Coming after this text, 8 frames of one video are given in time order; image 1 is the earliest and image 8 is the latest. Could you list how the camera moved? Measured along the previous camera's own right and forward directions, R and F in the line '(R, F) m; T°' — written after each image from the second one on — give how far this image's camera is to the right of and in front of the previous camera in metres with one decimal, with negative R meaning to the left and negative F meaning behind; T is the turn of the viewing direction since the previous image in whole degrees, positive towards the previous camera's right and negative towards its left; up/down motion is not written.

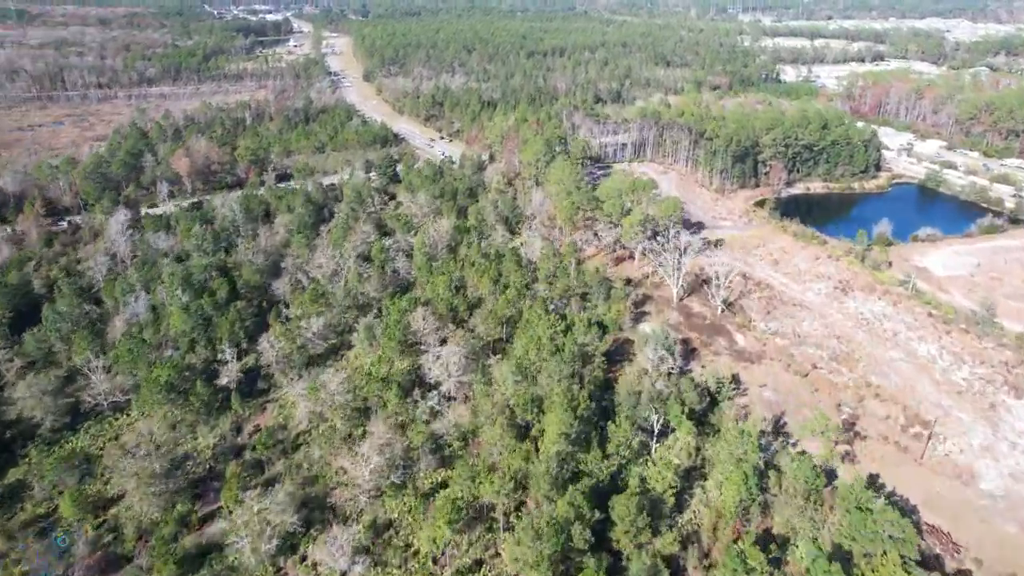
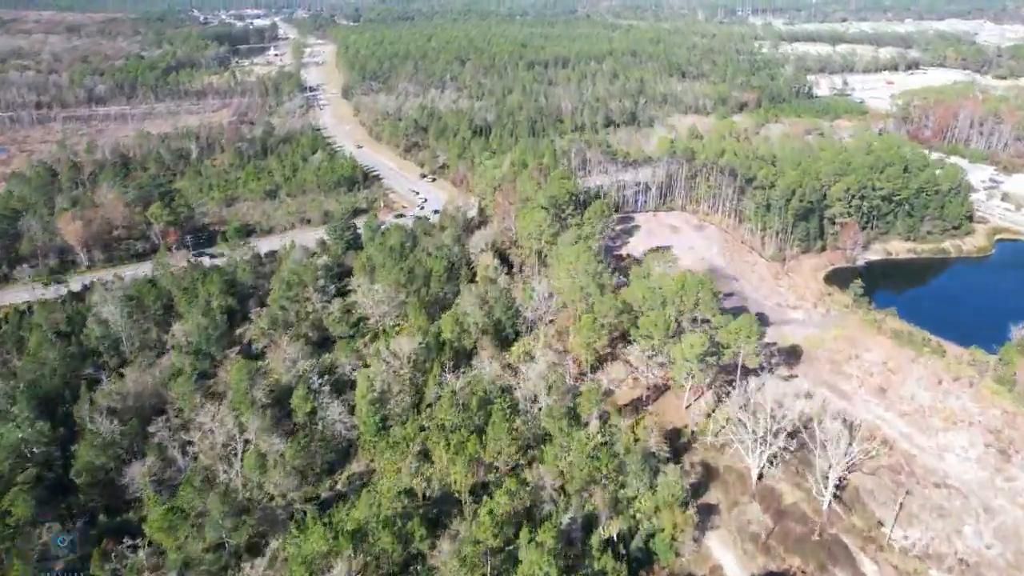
(+0.5, +18.3) m; 0°
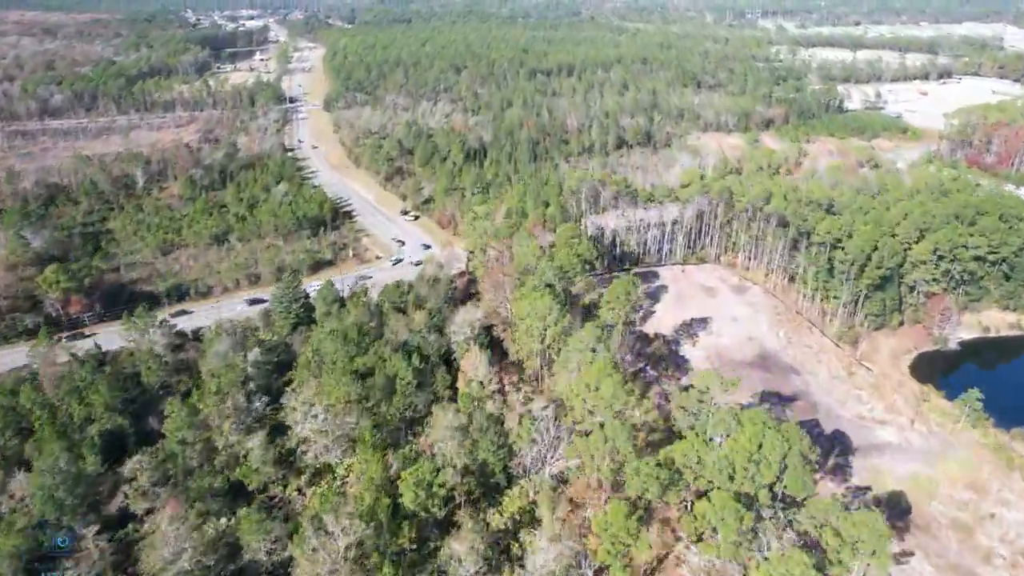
(+0.4, +13.3) m; 0°
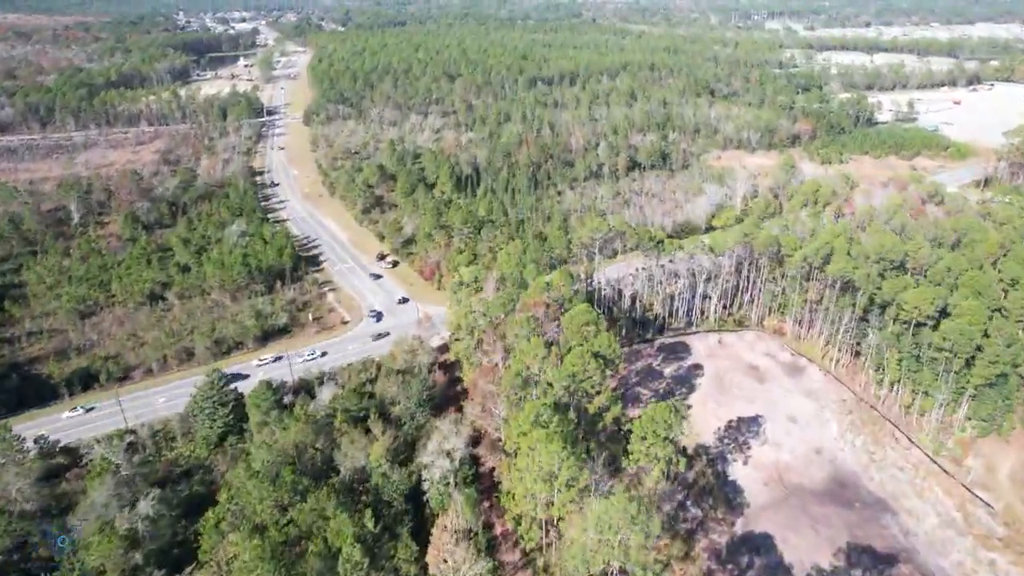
(+0.3, +11.5) m; 0°
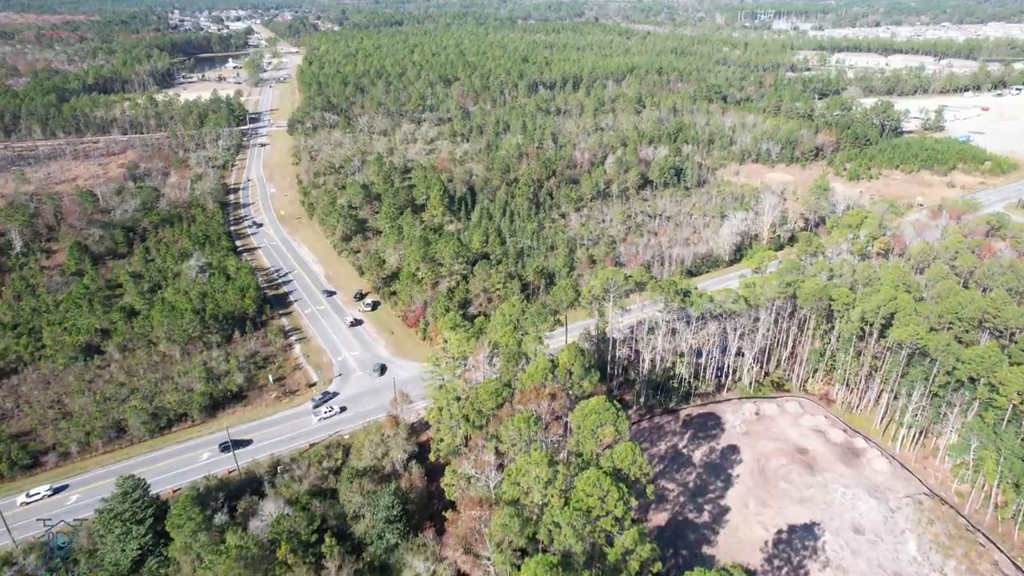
(+0.2, +8.0) m; 0°
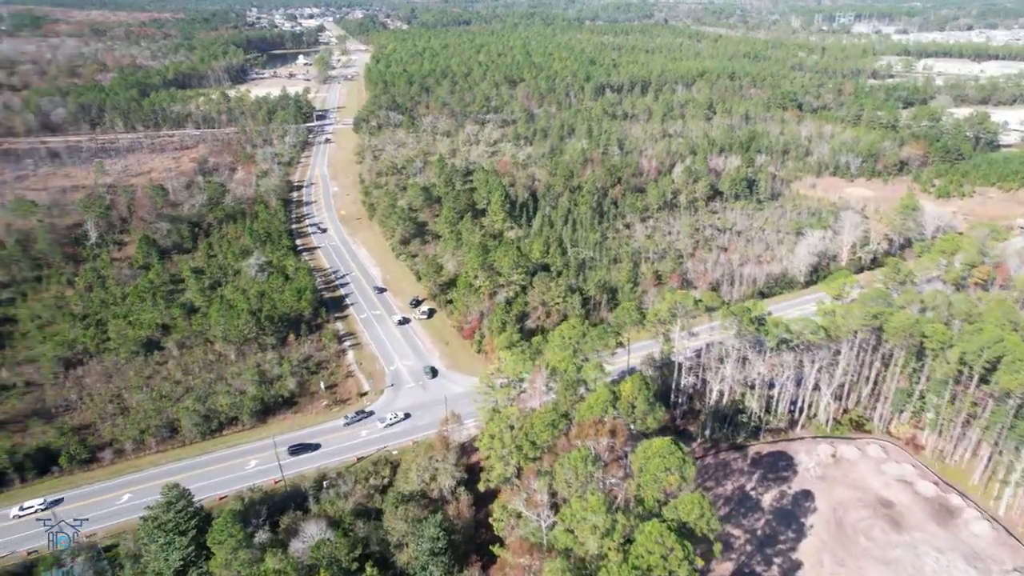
(-0.4, +1.8) m; -5°
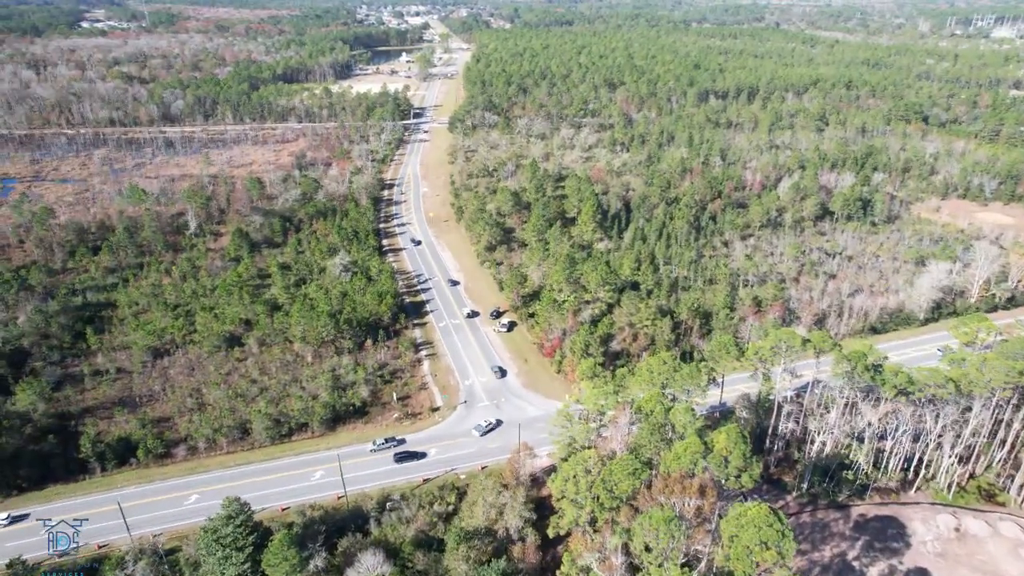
(0.0, +2.4) m; -7°
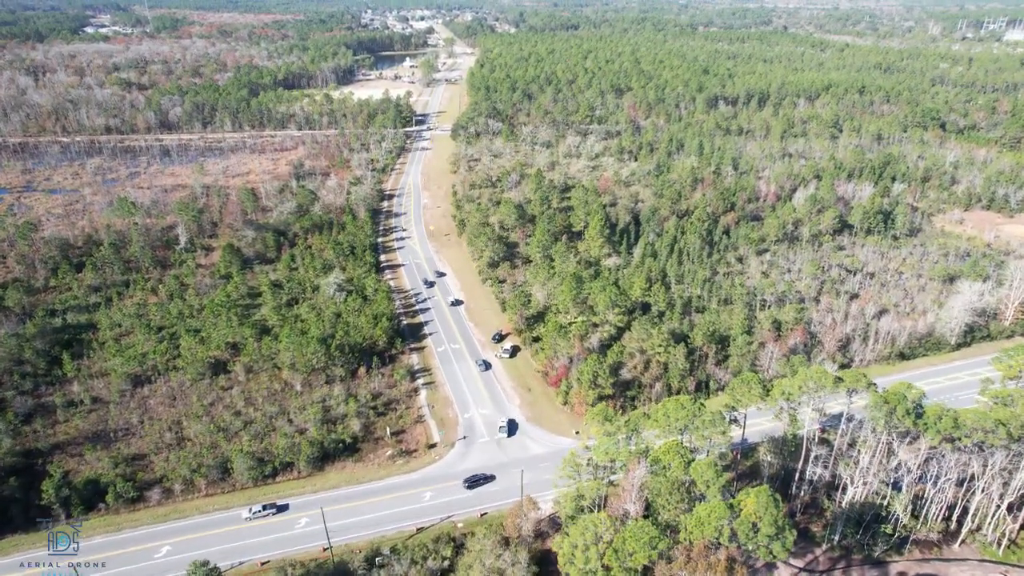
(+0.1, +3.0) m; 0°
